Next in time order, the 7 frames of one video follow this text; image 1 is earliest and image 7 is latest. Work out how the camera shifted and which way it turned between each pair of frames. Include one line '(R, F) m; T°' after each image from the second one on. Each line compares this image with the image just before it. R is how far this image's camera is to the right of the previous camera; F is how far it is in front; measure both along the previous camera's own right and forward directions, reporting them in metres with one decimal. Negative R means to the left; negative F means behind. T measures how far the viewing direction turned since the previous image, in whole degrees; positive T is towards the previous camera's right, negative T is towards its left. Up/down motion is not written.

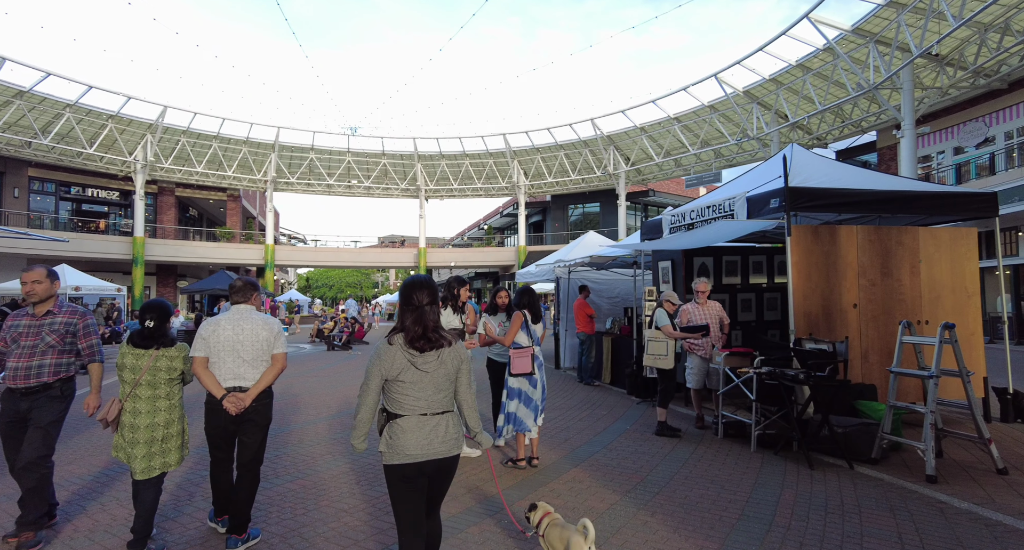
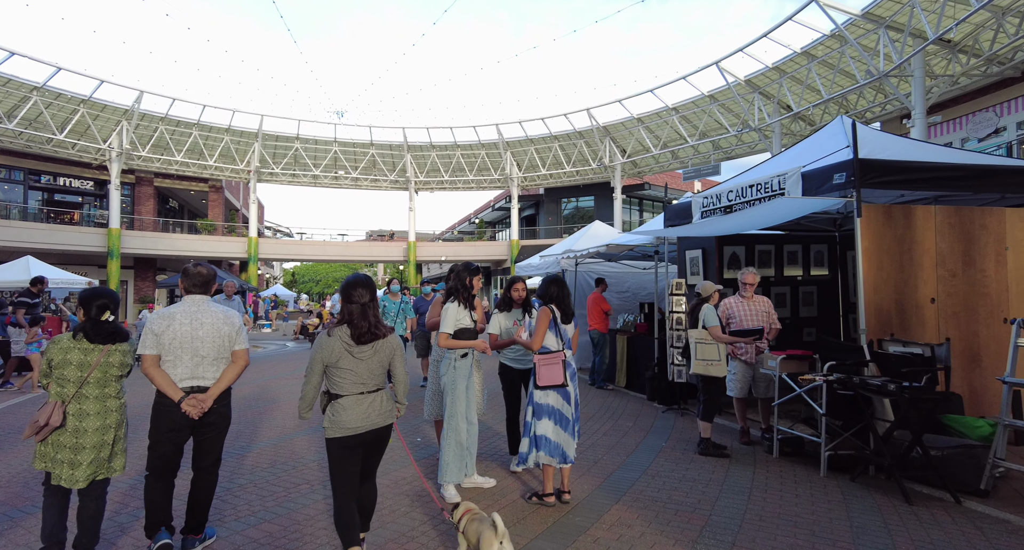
(-0.3, +1.1) m; +1°
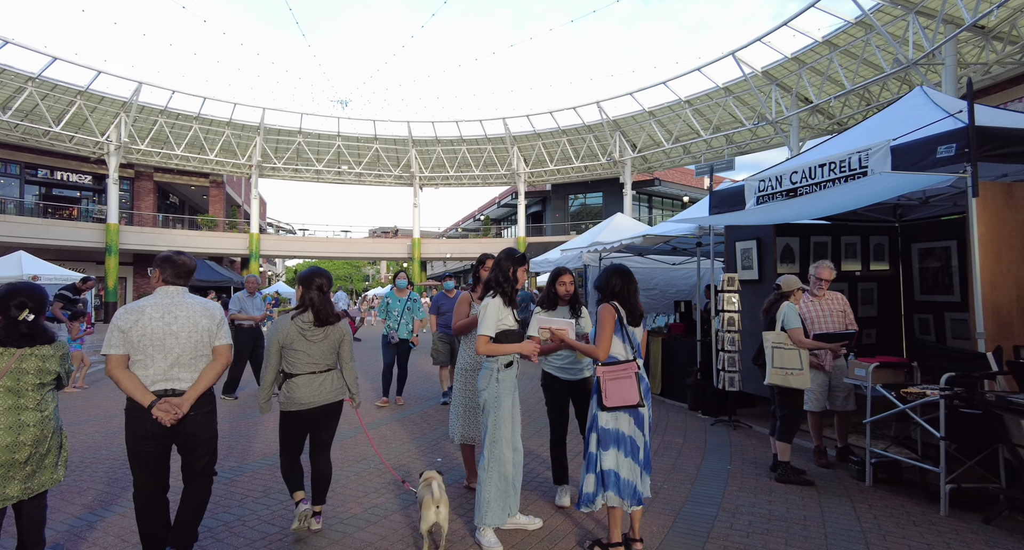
(-0.3, +0.9) m; 0°
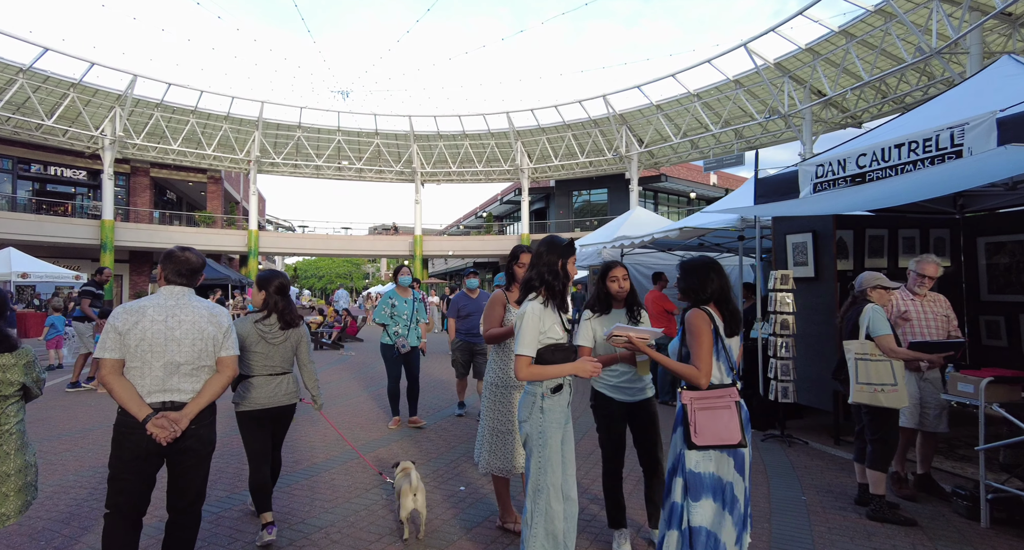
(-0.3, +0.7) m; 0°
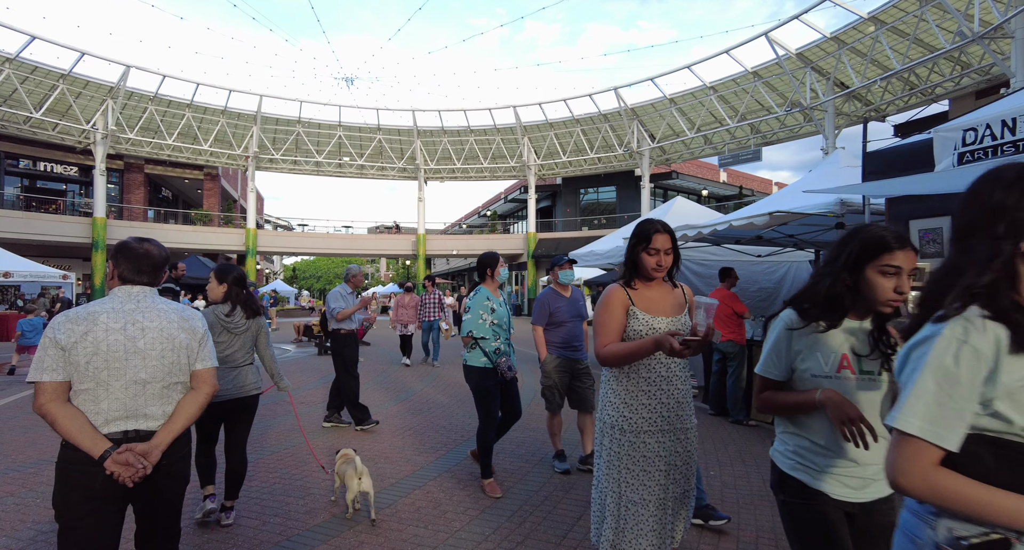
(-0.6, +1.2) m; 0°
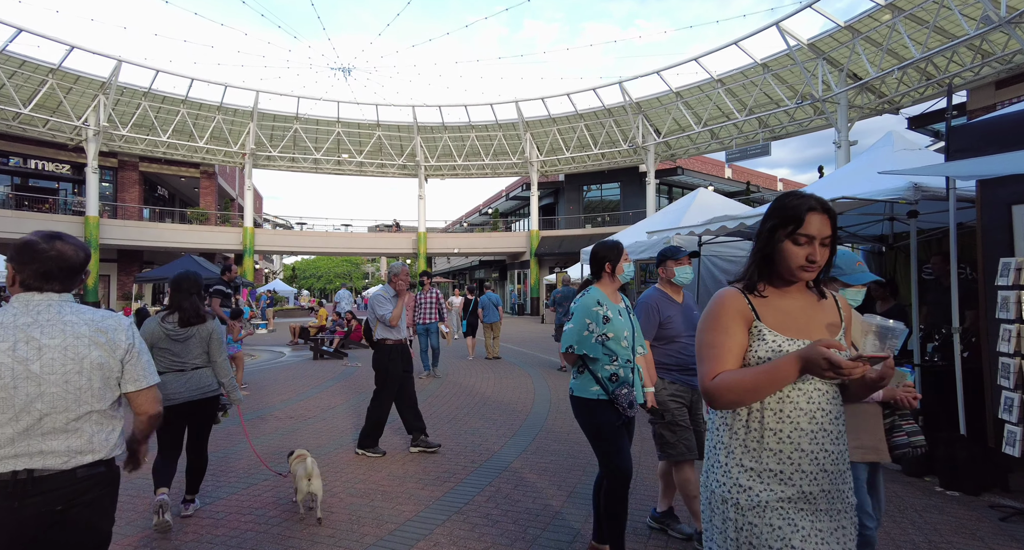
(-0.2, +0.8) m; 0°
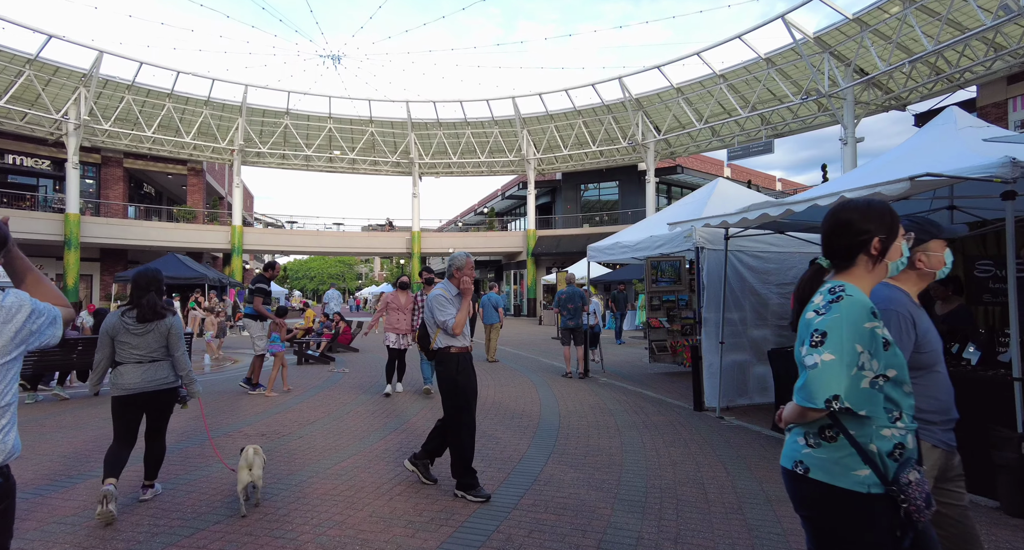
(-0.1, +0.9) m; +1°
